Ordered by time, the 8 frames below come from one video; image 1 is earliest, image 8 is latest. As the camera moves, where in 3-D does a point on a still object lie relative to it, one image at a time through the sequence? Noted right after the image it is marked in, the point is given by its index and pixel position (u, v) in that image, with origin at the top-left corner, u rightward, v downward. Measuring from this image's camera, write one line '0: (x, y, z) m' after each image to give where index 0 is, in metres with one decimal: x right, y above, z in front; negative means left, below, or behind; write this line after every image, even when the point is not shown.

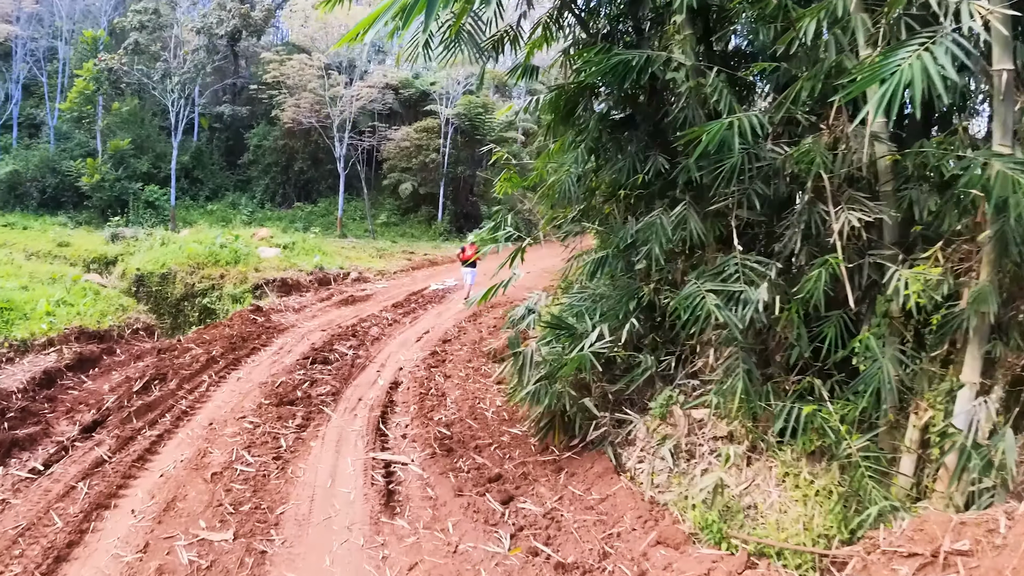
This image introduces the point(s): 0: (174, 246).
0: (-4.0, +0.5, +13.3) m
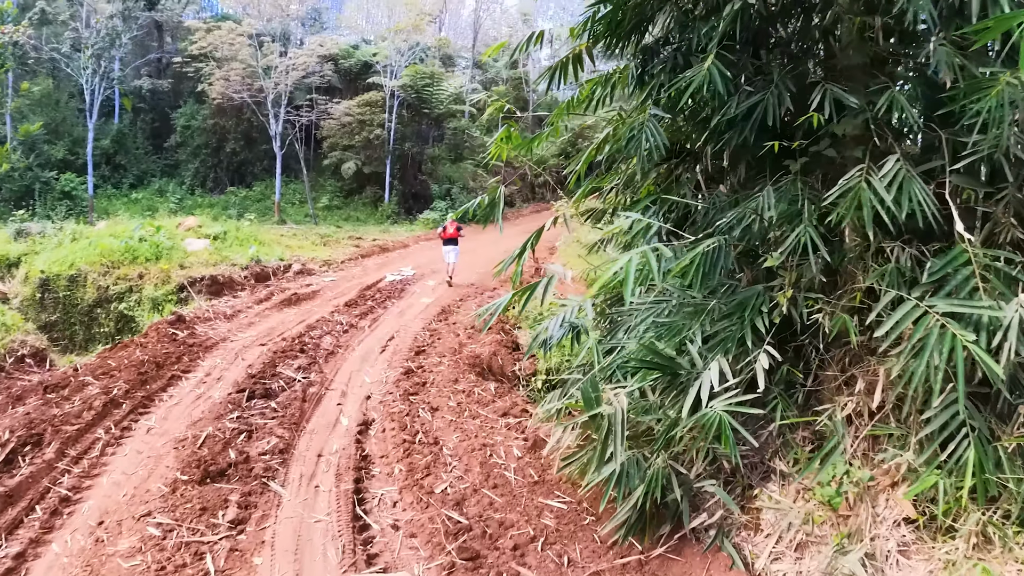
0: (-4.3, +0.5, +11.3) m
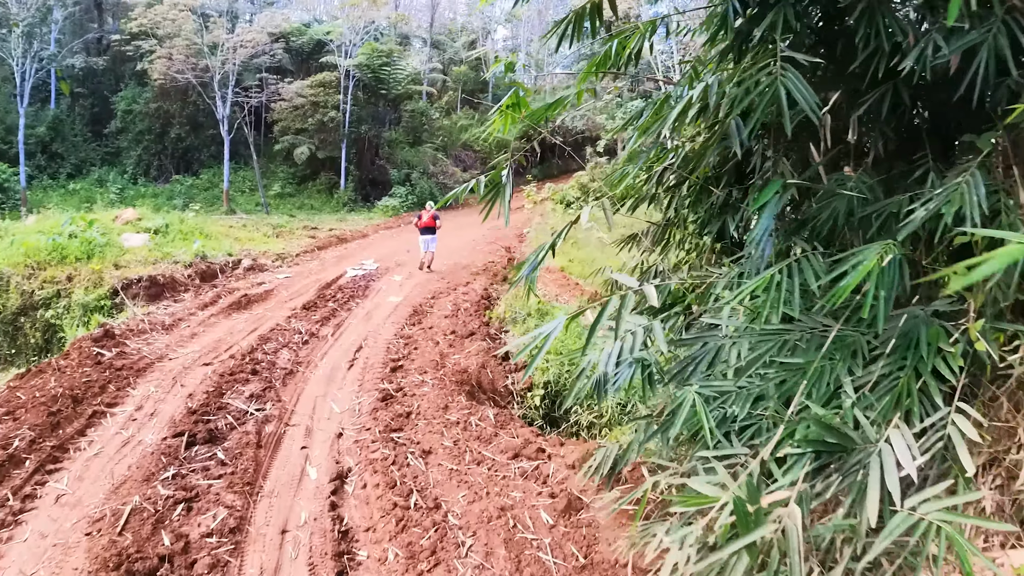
0: (-4.5, +0.4, +10.1) m
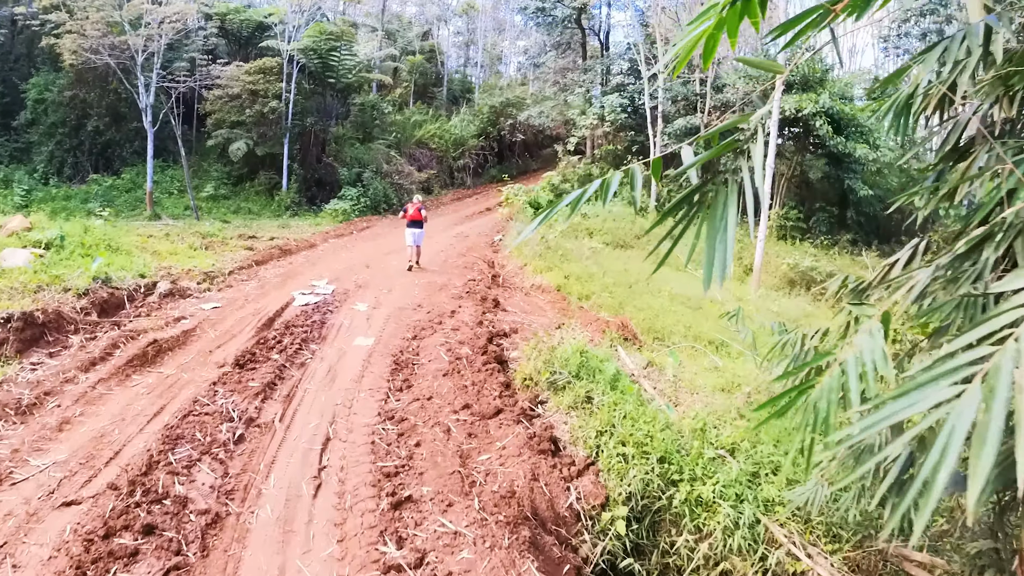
0: (-4.5, +0.2, +7.6) m
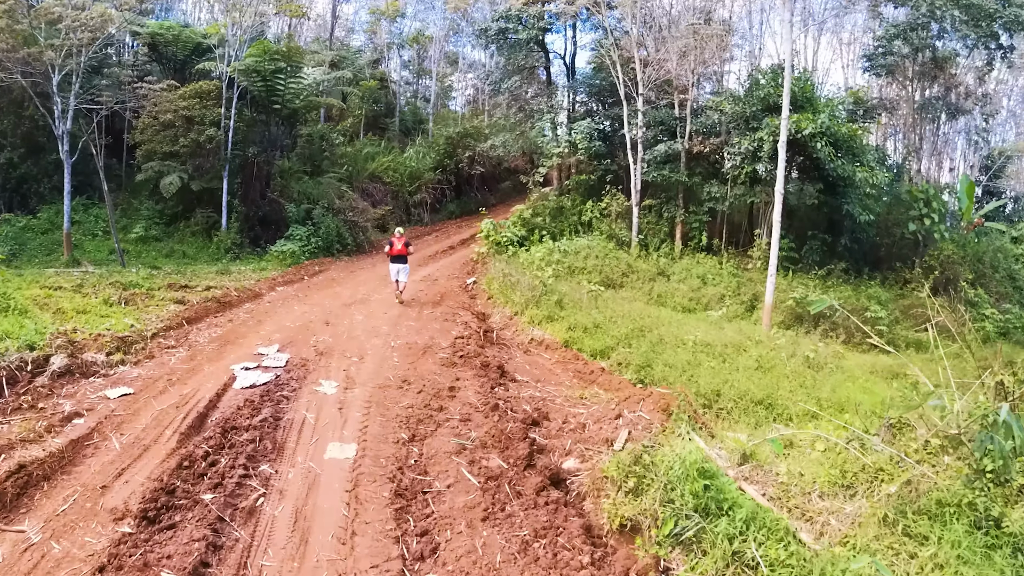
0: (-4.4, -0.2, +5.5) m
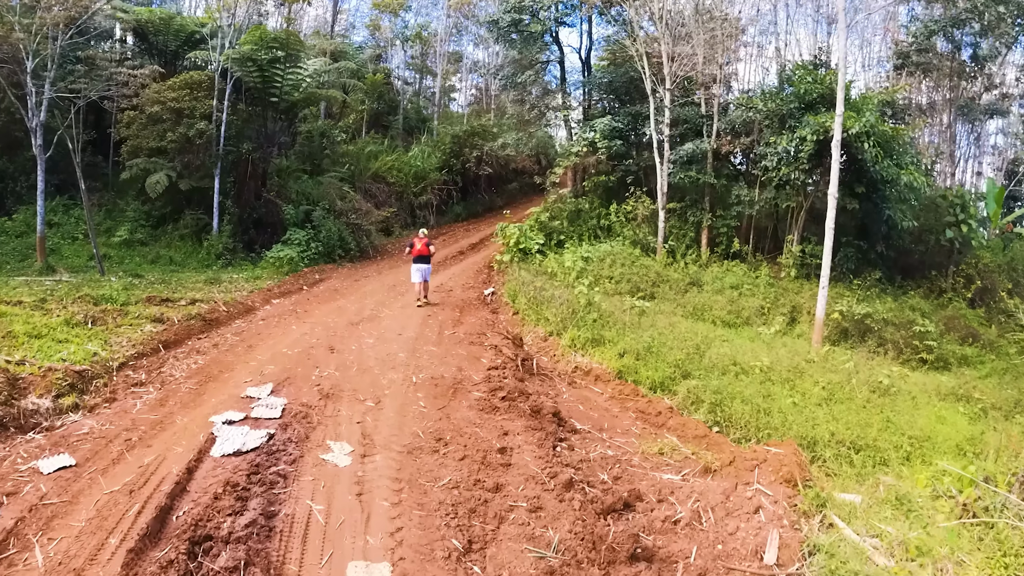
0: (-4.2, -0.3, +4.1) m
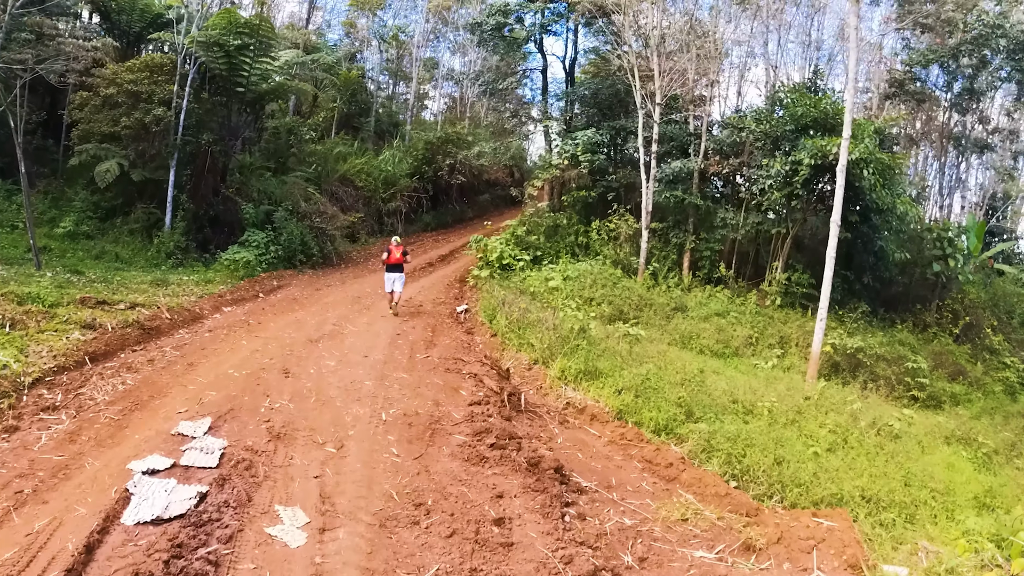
0: (-4.1, -0.2, +3.1) m
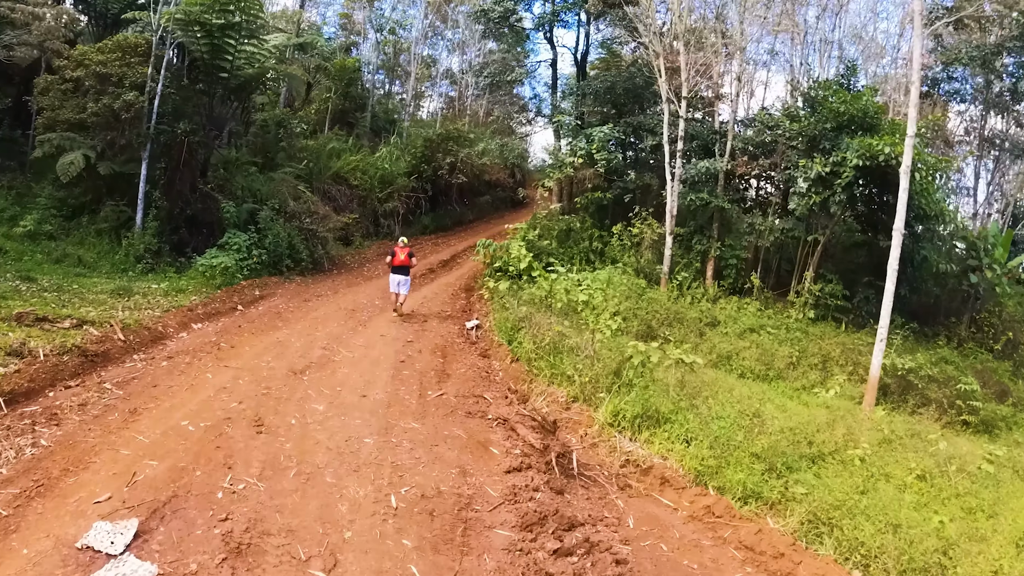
0: (-3.9, -0.2, +1.7) m
